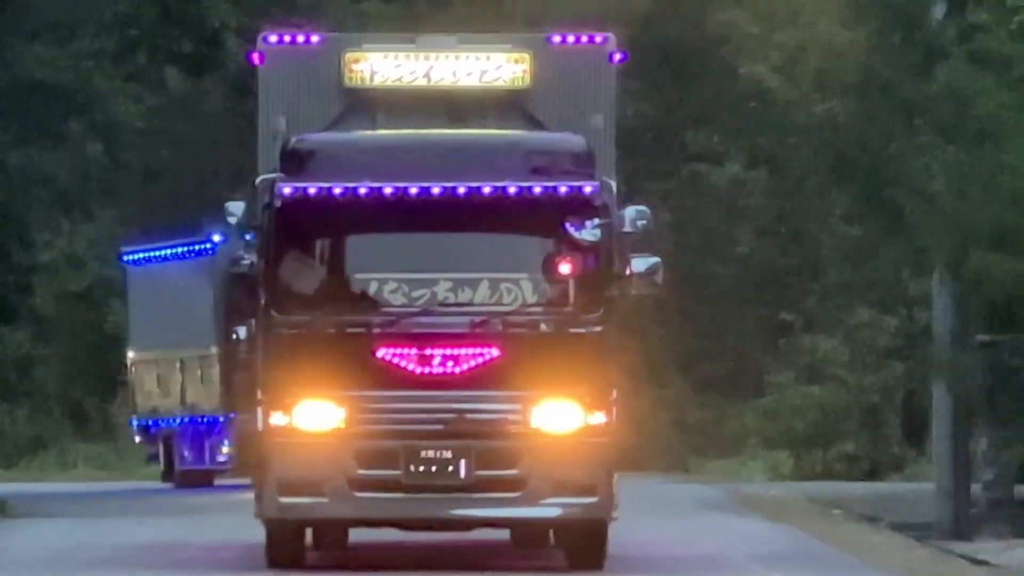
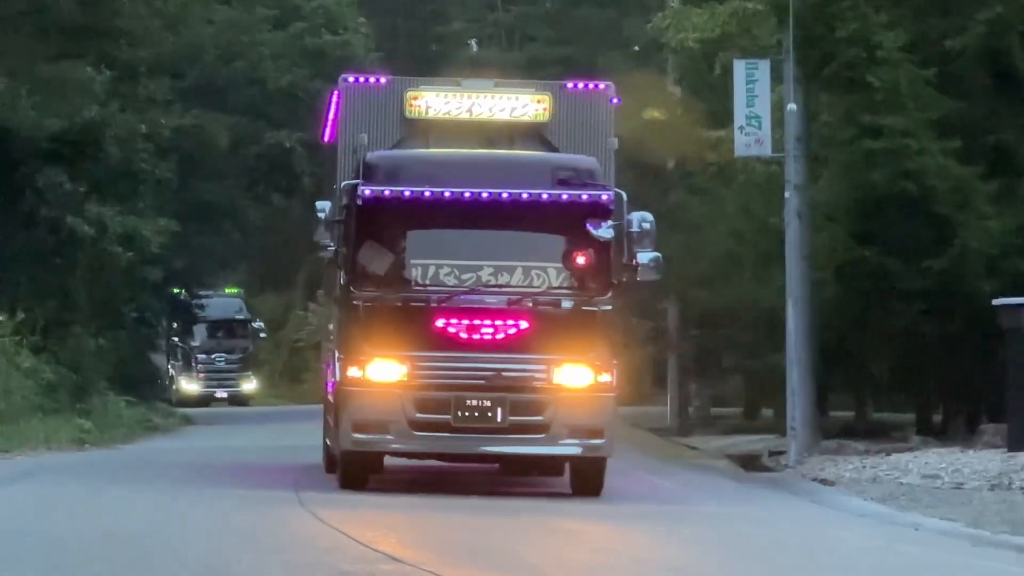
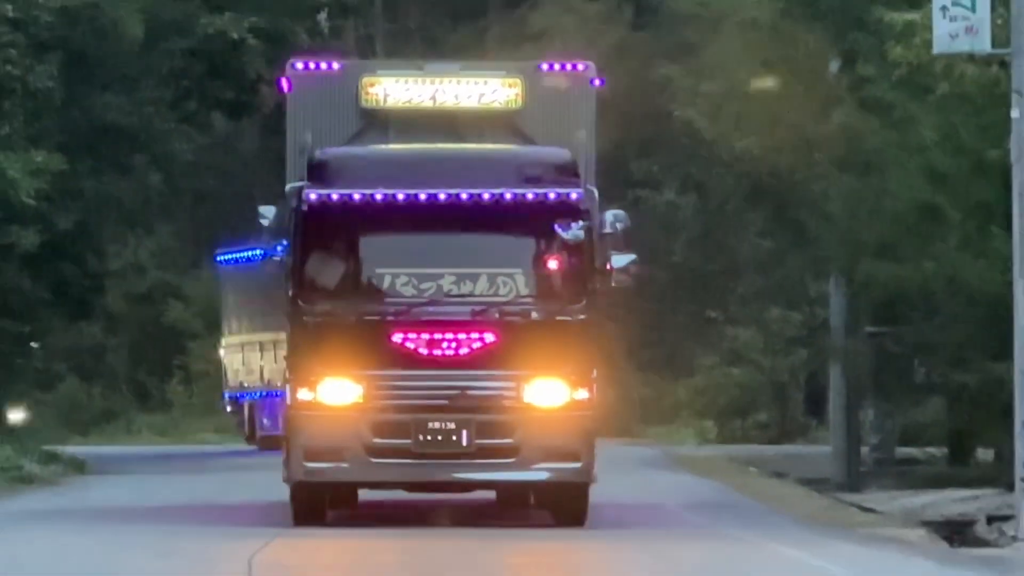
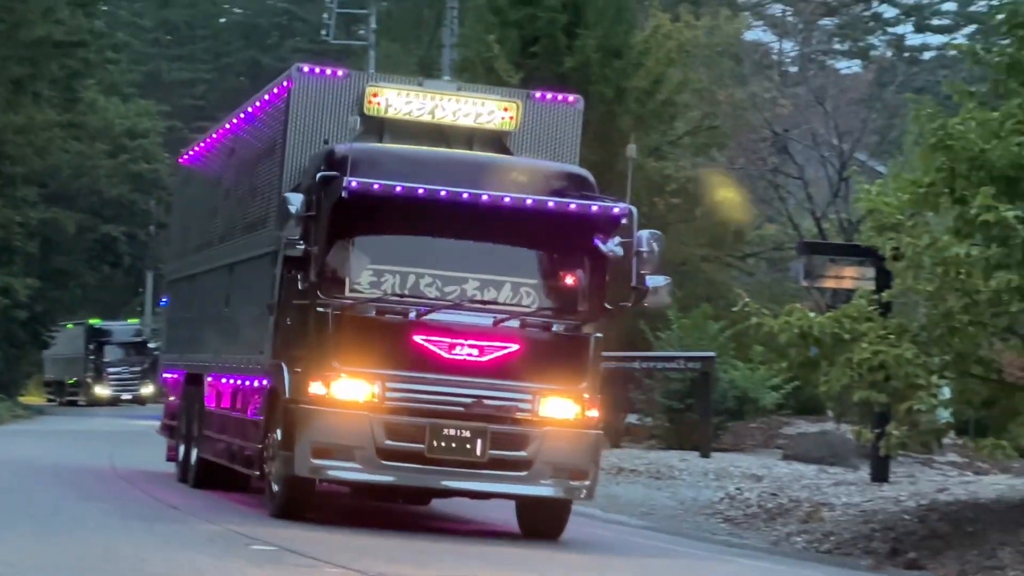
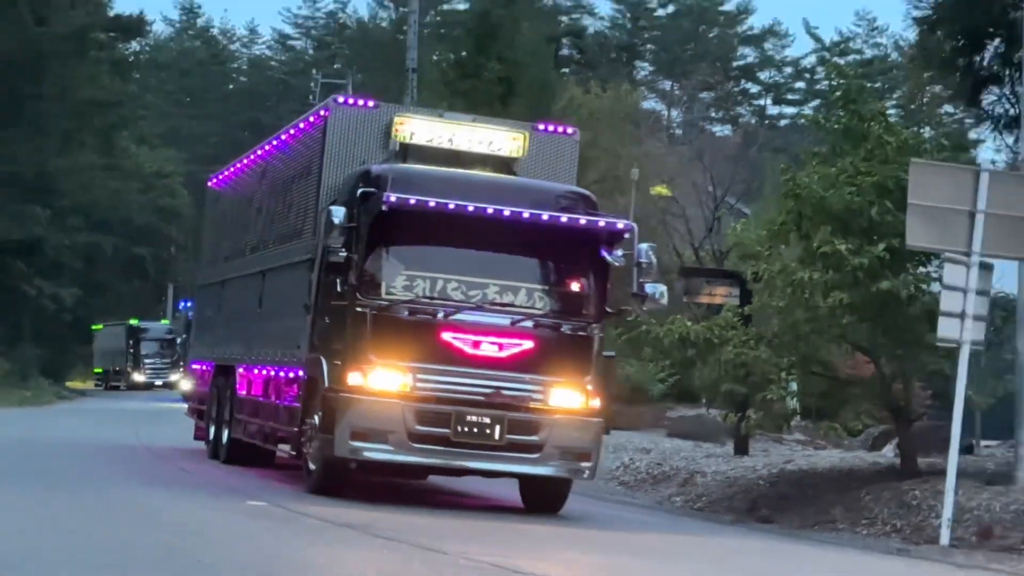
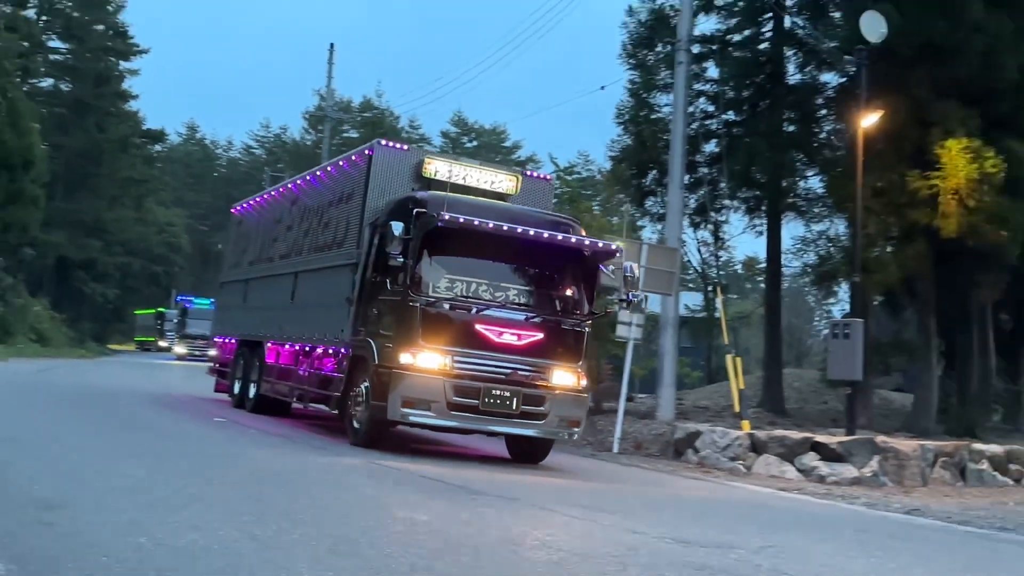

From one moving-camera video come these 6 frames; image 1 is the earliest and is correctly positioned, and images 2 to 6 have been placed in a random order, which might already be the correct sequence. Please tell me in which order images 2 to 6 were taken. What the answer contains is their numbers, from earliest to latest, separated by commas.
3, 2, 4, 5, 6
